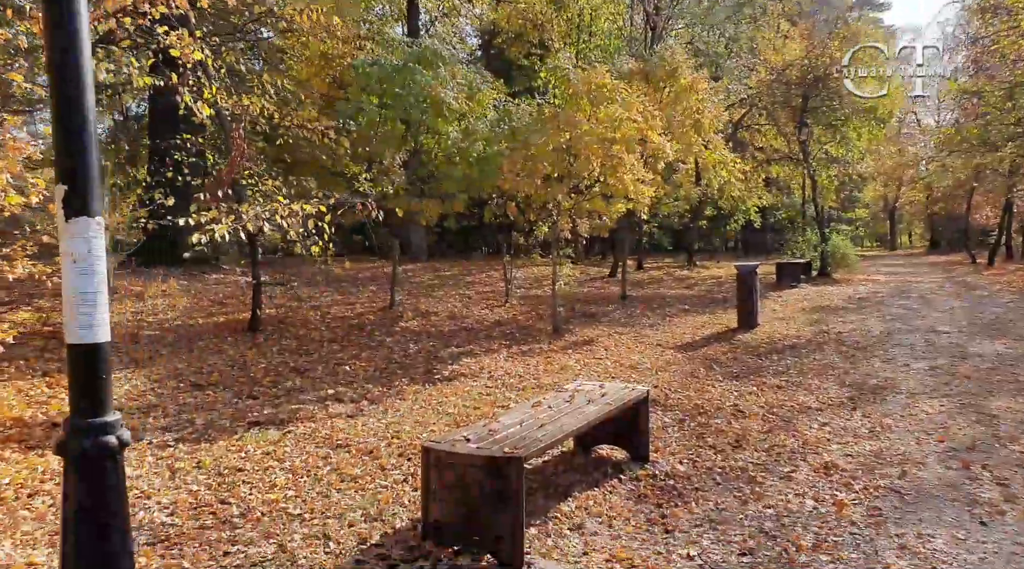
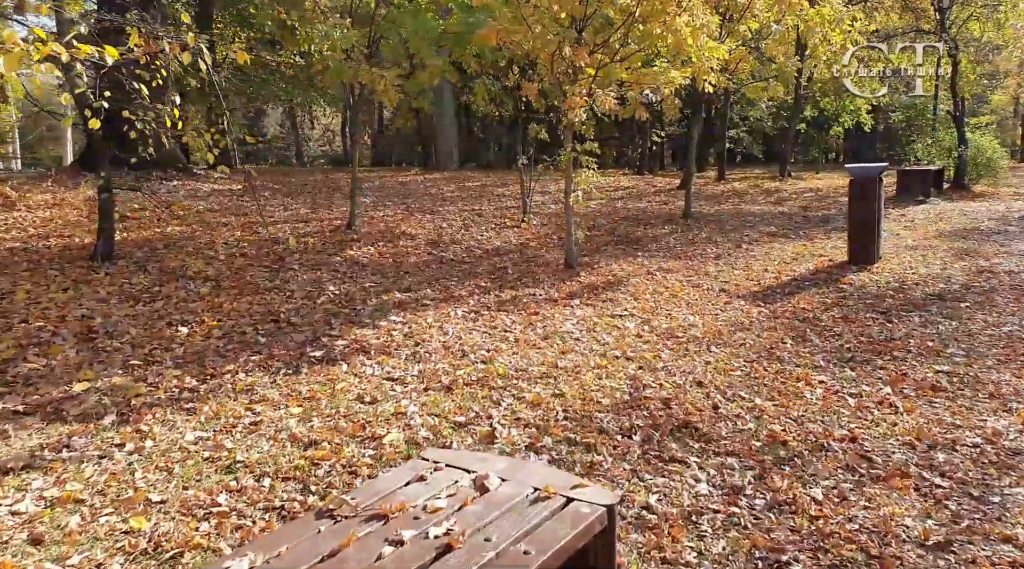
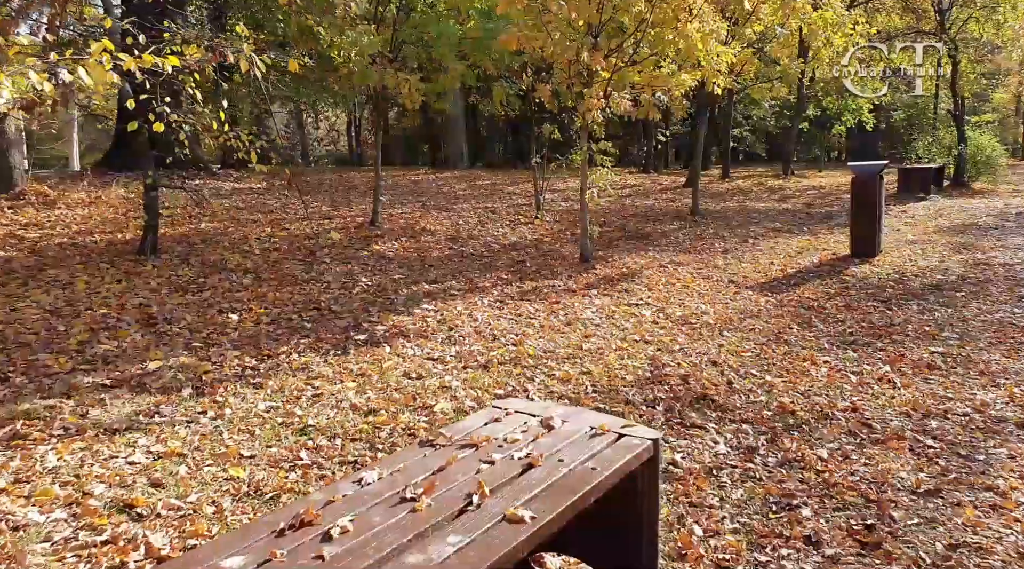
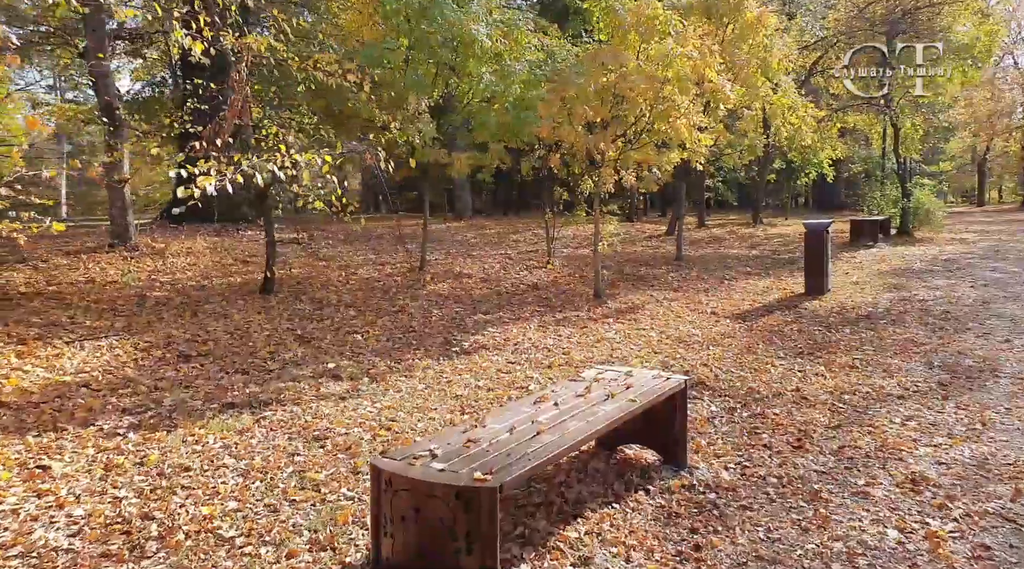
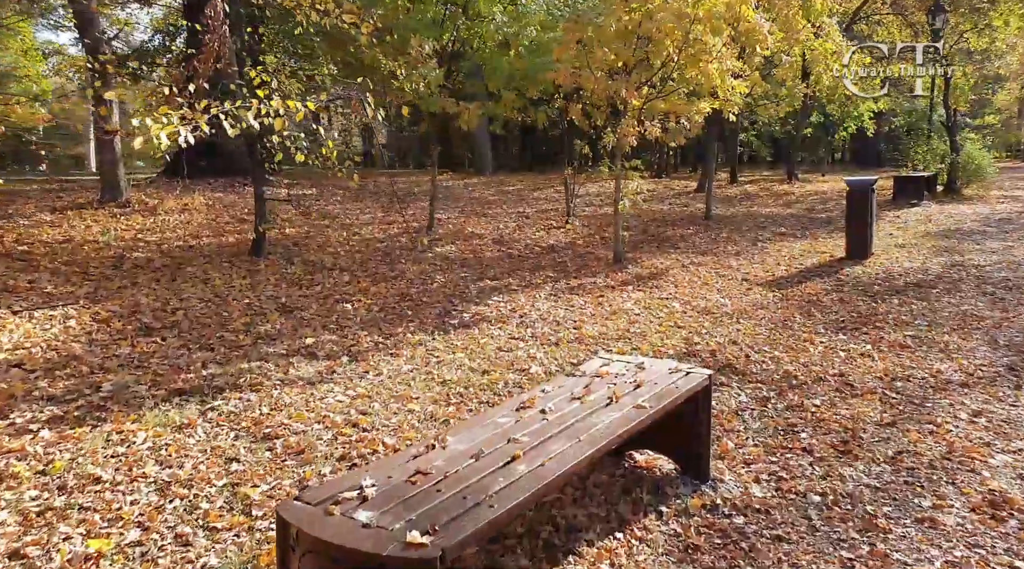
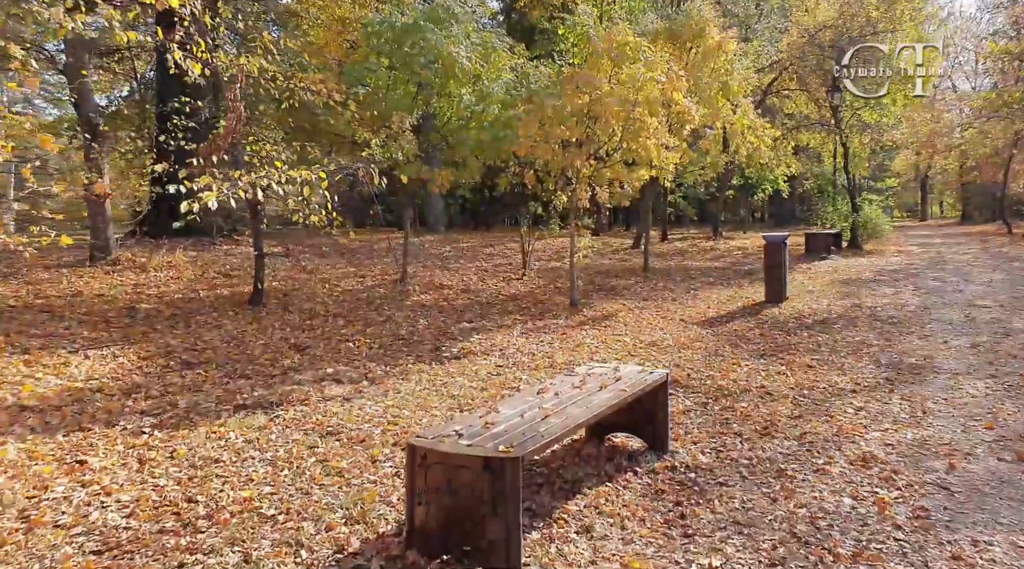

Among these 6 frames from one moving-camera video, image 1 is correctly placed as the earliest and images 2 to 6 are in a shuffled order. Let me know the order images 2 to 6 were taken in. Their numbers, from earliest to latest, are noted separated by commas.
6, 4, 5, 3, 2
